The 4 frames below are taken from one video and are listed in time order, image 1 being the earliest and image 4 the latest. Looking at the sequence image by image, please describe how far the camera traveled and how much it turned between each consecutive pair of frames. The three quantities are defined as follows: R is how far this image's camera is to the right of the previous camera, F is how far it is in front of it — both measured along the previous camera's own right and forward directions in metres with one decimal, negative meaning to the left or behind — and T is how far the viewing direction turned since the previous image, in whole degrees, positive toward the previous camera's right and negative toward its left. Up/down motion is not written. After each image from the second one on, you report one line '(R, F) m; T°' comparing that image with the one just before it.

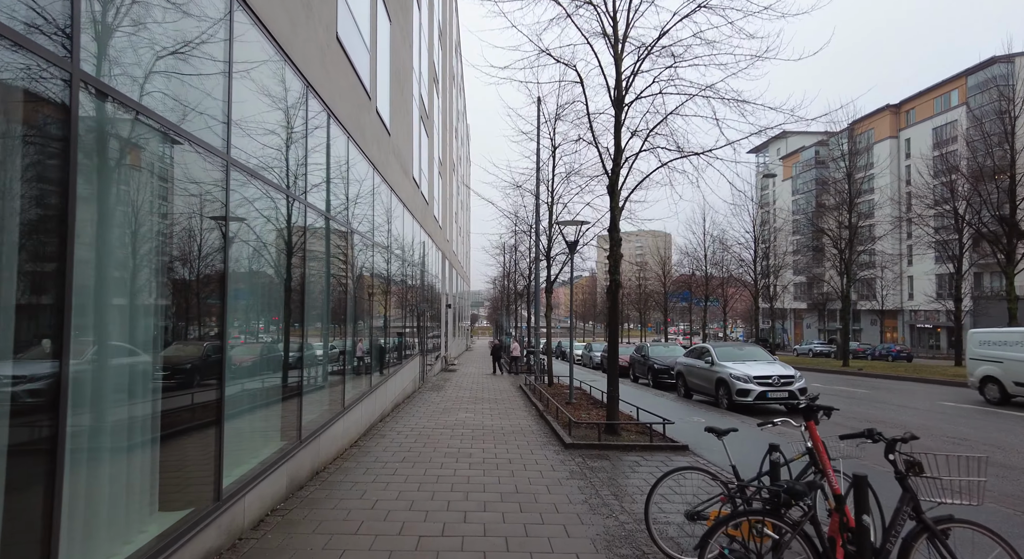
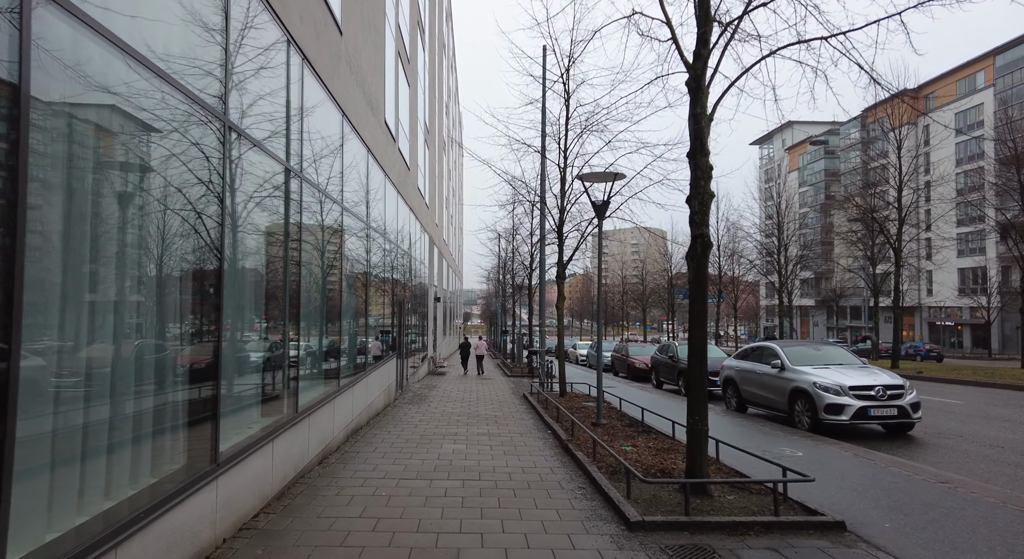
(-0.2, +3.2) m; +1°
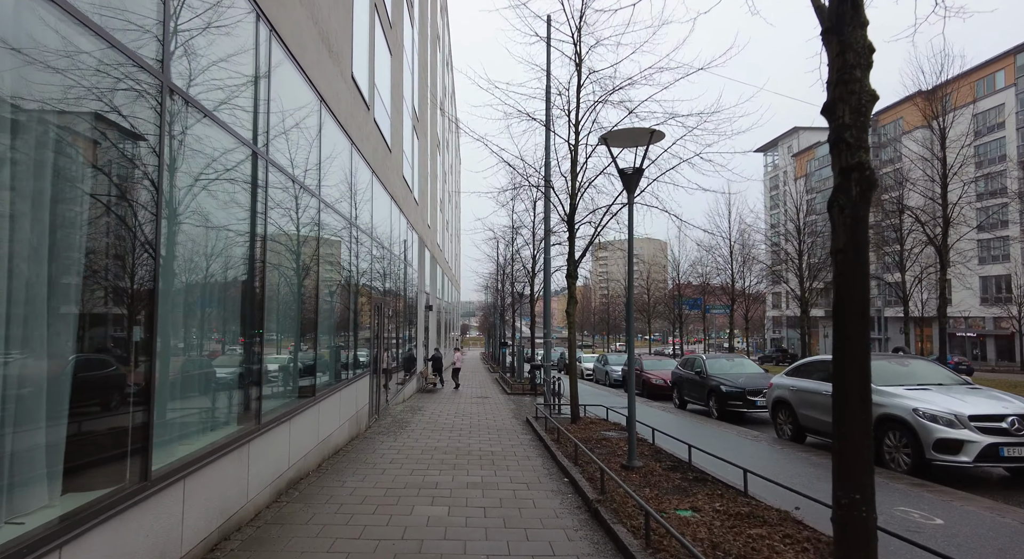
(0.0, +2.1) m; 0°
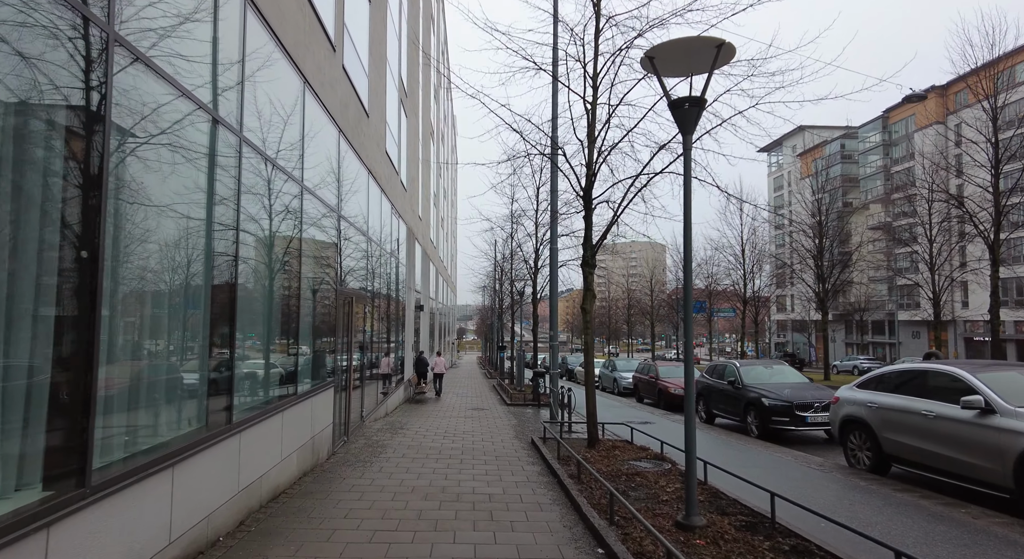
(-0.1, +2.0) m; 0°
